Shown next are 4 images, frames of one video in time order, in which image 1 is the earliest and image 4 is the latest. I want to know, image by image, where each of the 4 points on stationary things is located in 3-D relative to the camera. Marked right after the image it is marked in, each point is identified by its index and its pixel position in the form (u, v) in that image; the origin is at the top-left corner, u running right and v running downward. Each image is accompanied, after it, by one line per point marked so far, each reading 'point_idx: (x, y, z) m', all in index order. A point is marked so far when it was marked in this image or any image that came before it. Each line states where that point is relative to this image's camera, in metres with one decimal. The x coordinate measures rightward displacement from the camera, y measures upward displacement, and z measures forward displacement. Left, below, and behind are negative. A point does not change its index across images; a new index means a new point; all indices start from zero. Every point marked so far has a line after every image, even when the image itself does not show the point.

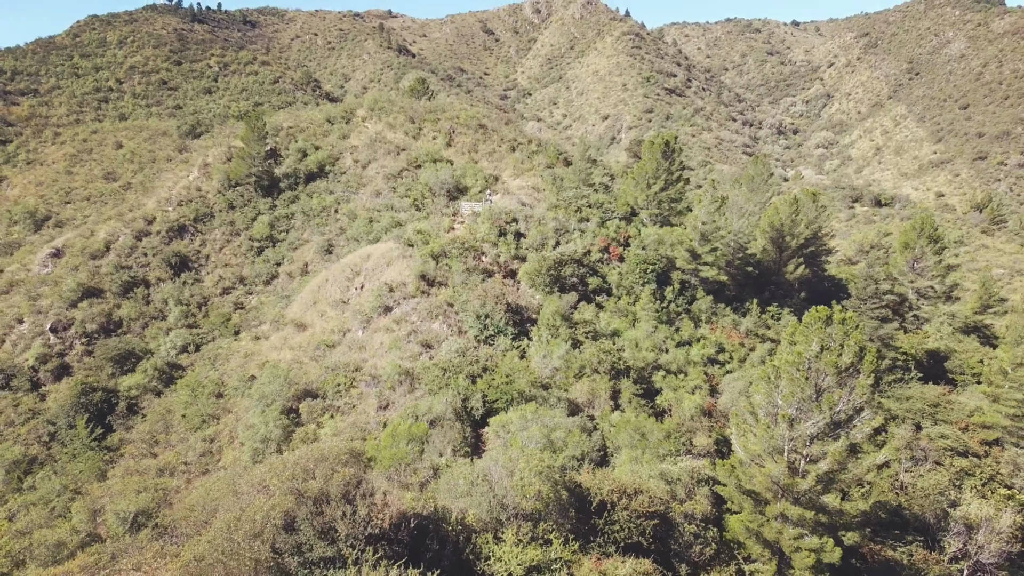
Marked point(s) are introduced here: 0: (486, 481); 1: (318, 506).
0: (-0.3, -2.3, +10.0) m
1: (-1.9, -2.2, +8.5) m
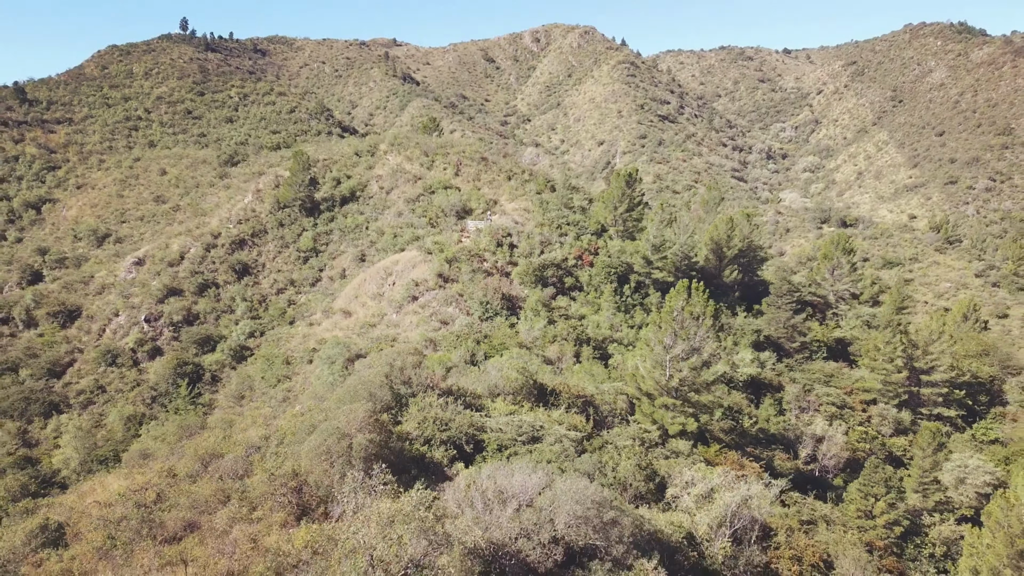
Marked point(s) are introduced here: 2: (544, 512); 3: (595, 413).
0: (-0.5, -1.9, +17.2) m
1: (-2.1, -1.7, +15.7) m
2: (+0.3, -2.3, +8.7) m
3: (+1.8, -2.6, +17.3) m
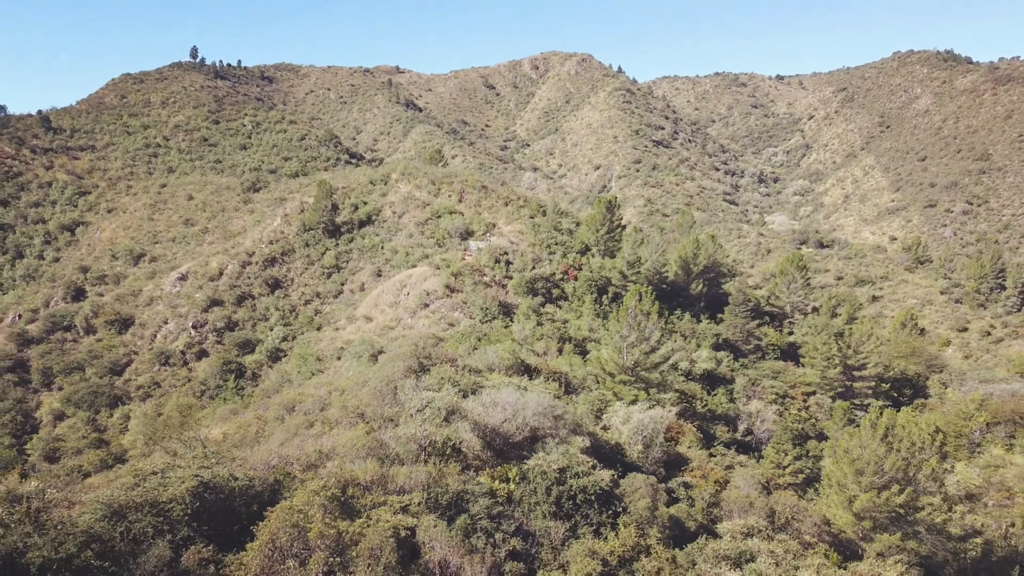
0: (-0.7, -1.9, +22.7) m
1: (-2.3, -1.7, +21.2) m
2: (+0.1, -2.1, +14.2) m
3: (+1.6, -2.7, +22.8) m
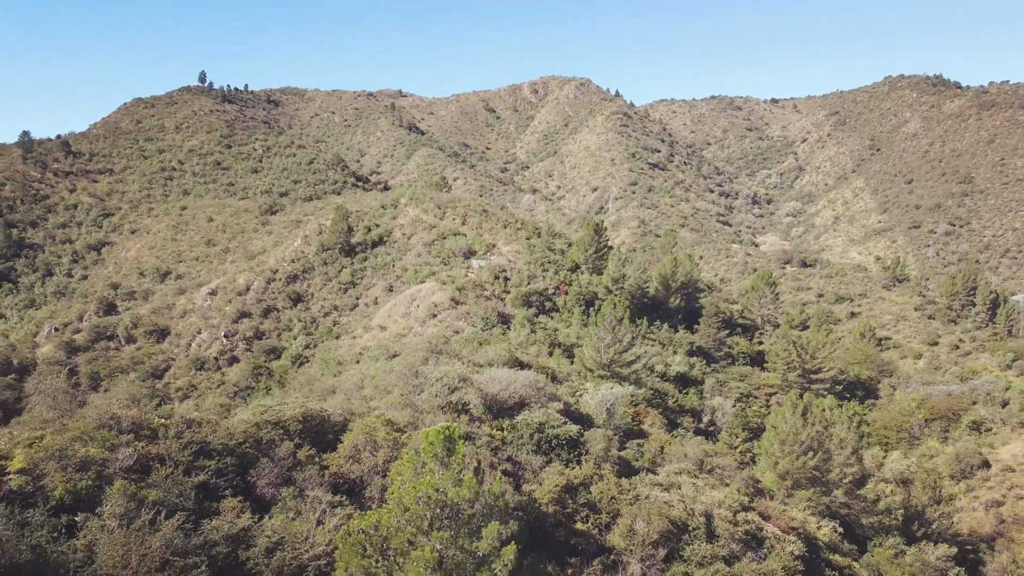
0: (-0.9, -2.3, +27.4) m
1: (-2.5, -2.0, +25.9) m
2: (0.0, -2.2, +18.9) m
3: (+1.4, -3.0, +27.5) m
